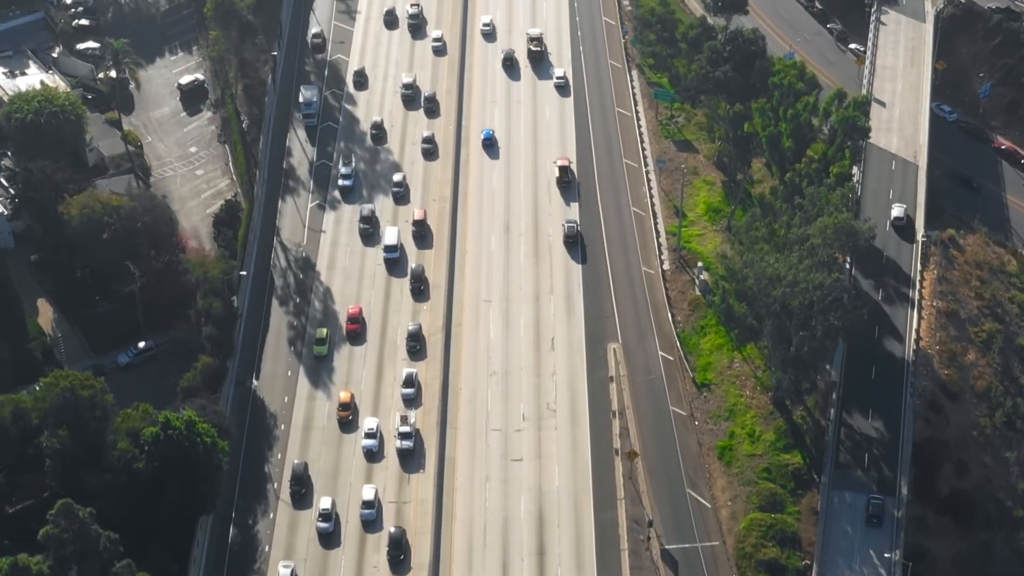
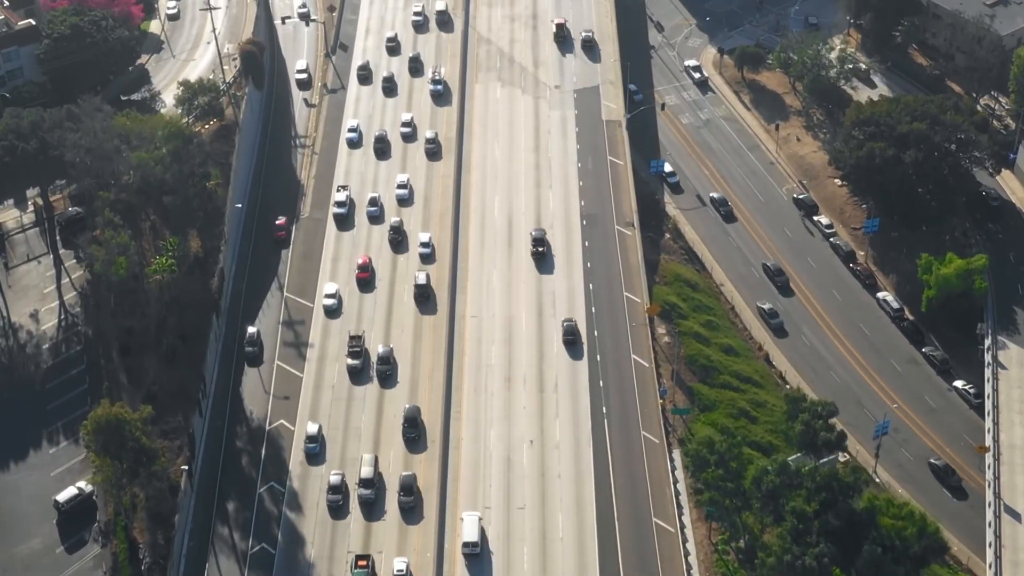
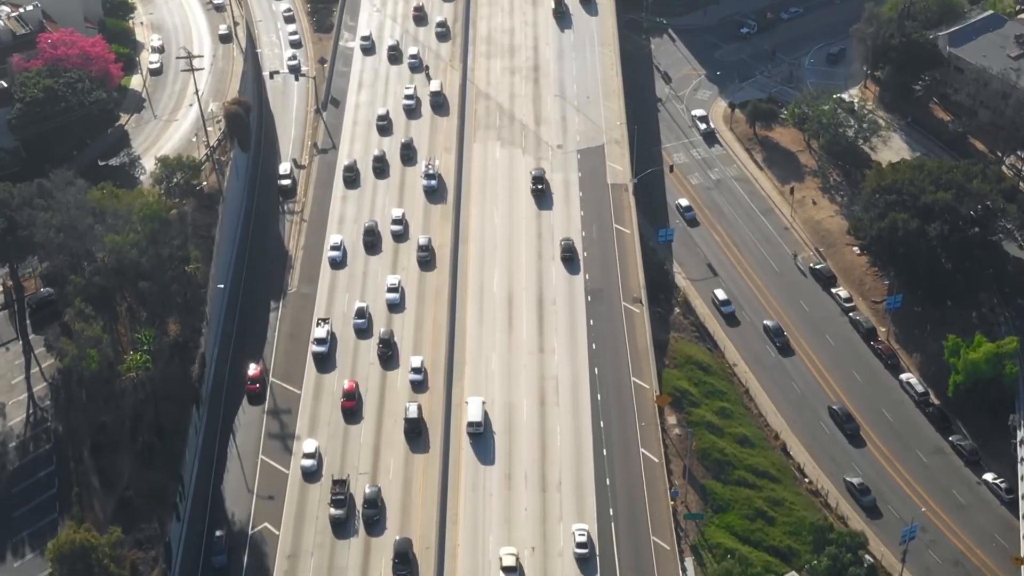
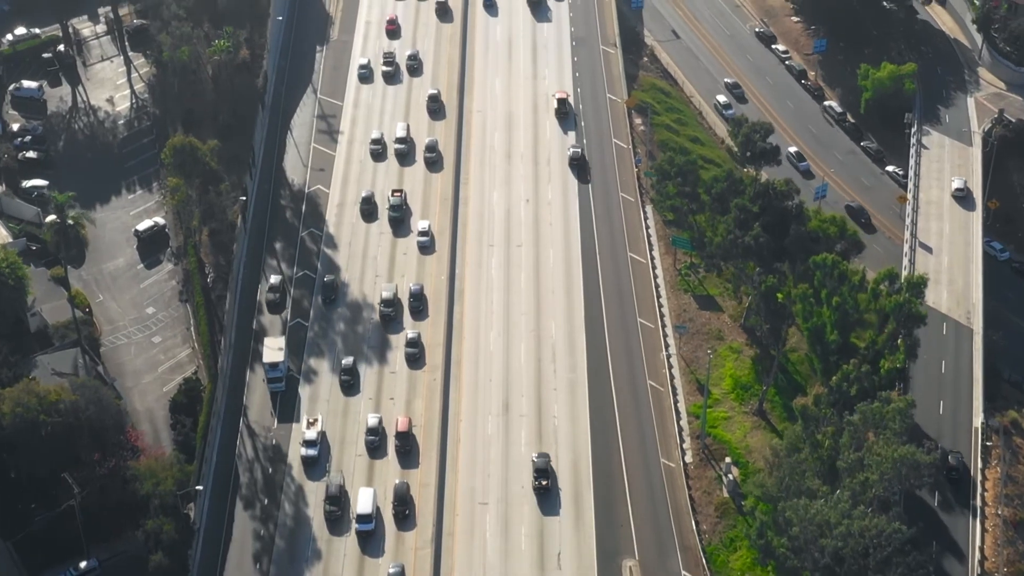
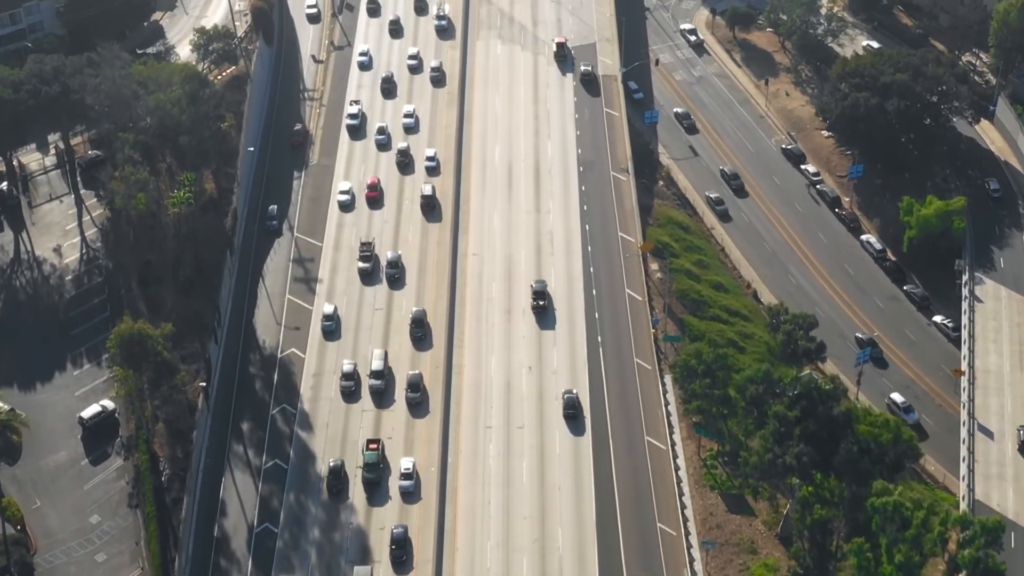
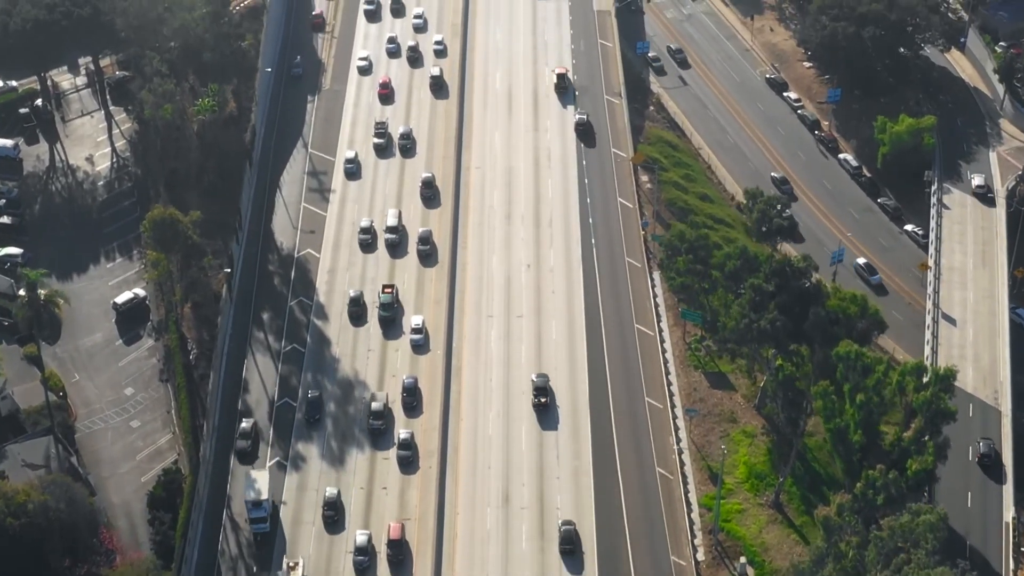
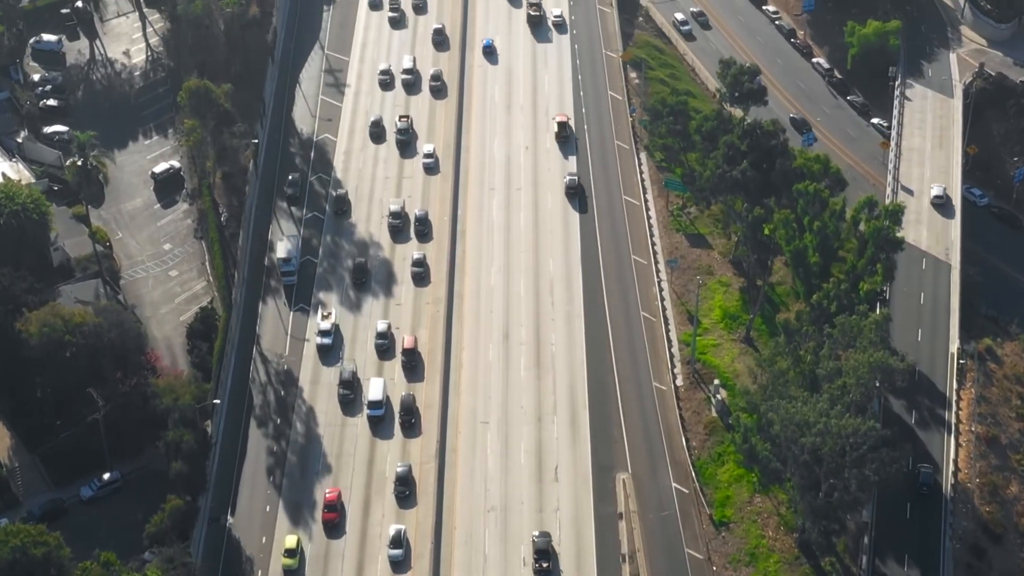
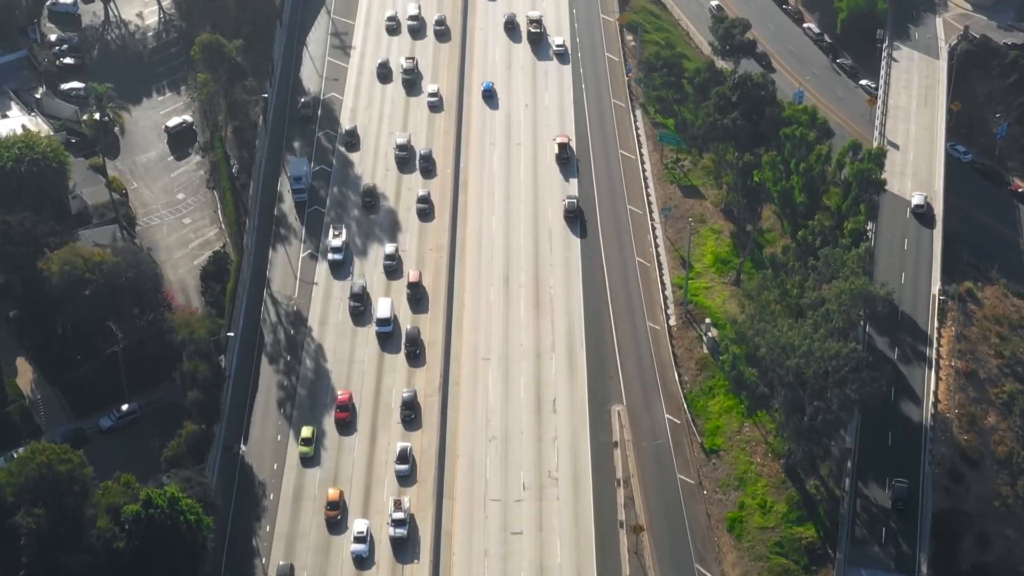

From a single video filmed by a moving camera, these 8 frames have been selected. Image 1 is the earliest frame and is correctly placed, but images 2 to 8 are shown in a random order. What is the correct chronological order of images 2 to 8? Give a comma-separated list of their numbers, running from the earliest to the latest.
8, 7, 4, 6, 5, 2, 3
